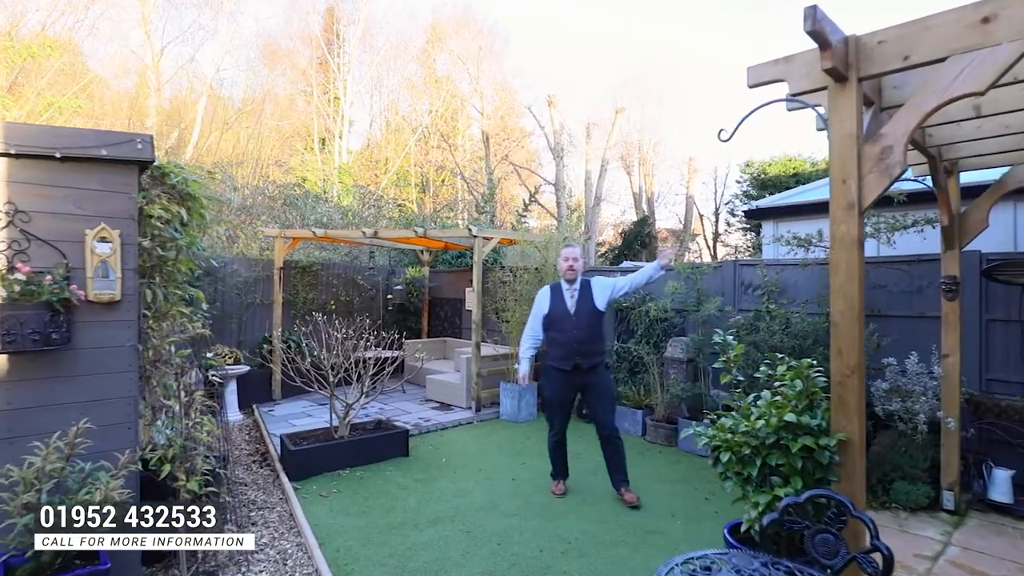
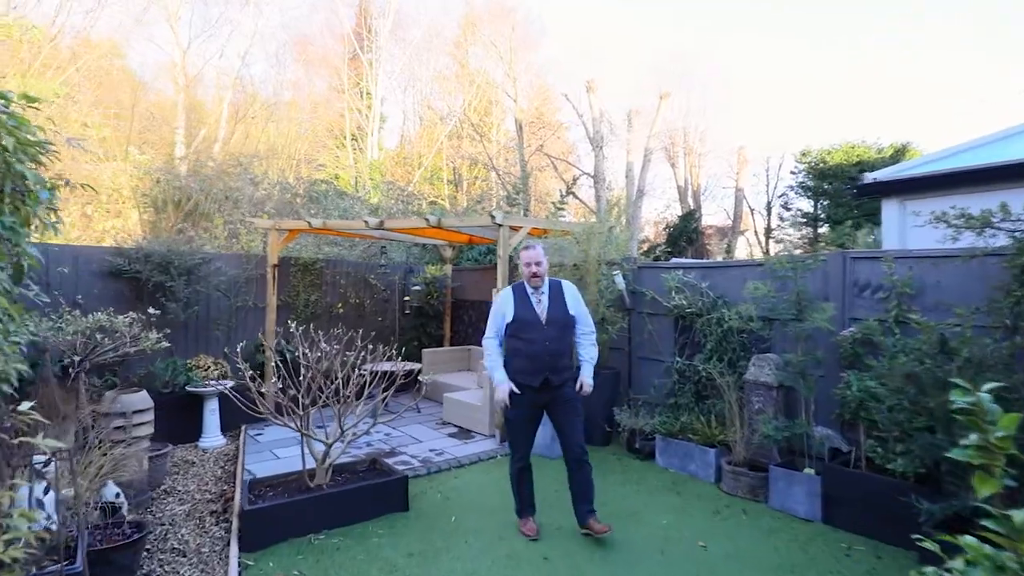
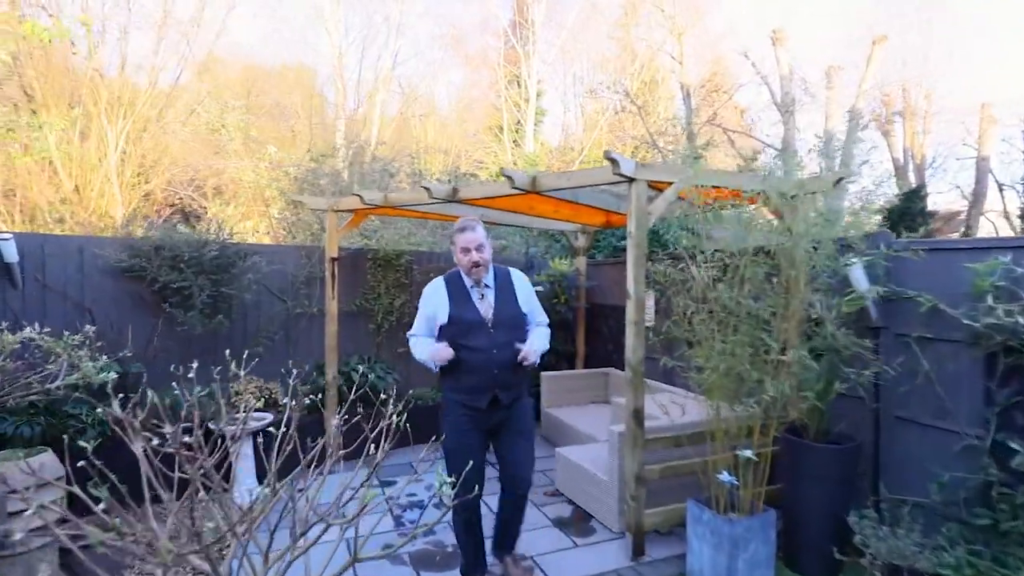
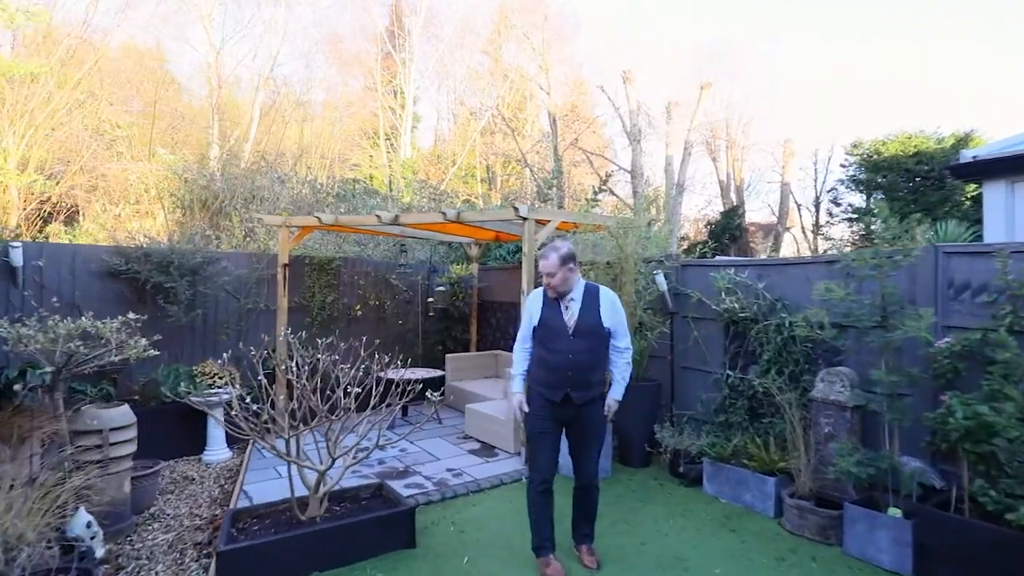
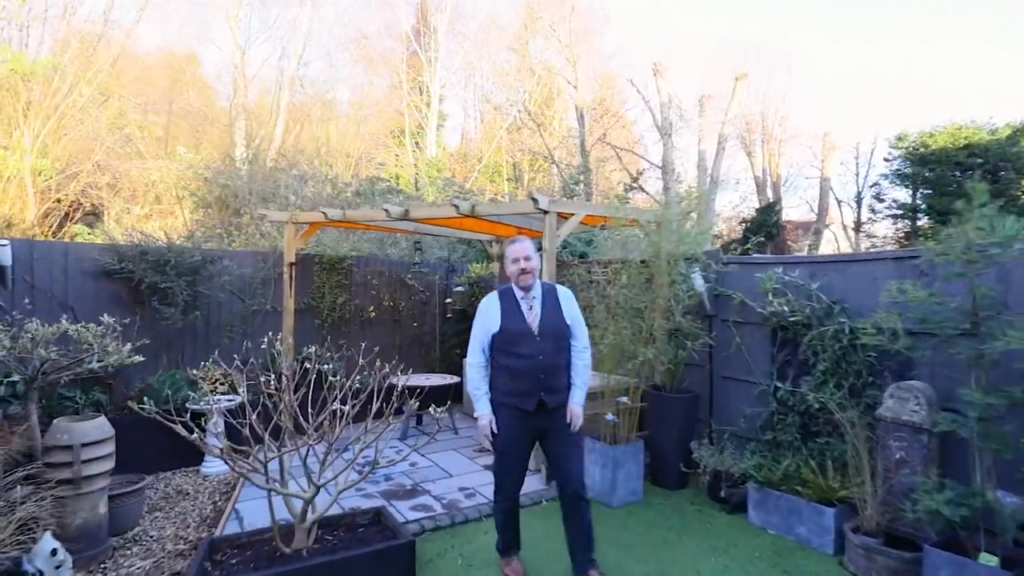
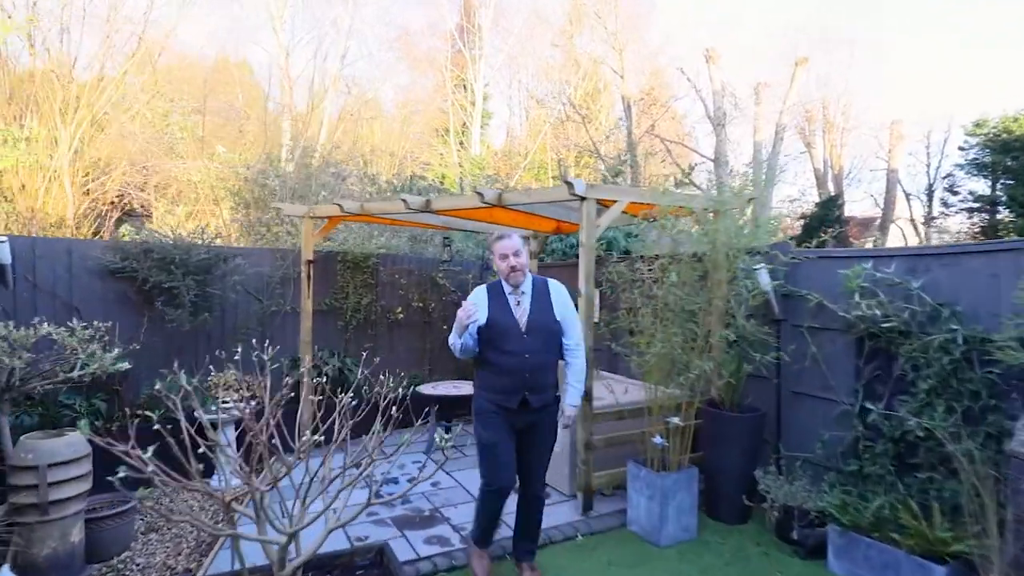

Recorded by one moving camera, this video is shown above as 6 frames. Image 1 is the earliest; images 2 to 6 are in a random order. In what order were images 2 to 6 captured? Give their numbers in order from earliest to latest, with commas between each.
2, 4, 5, 6, 3
